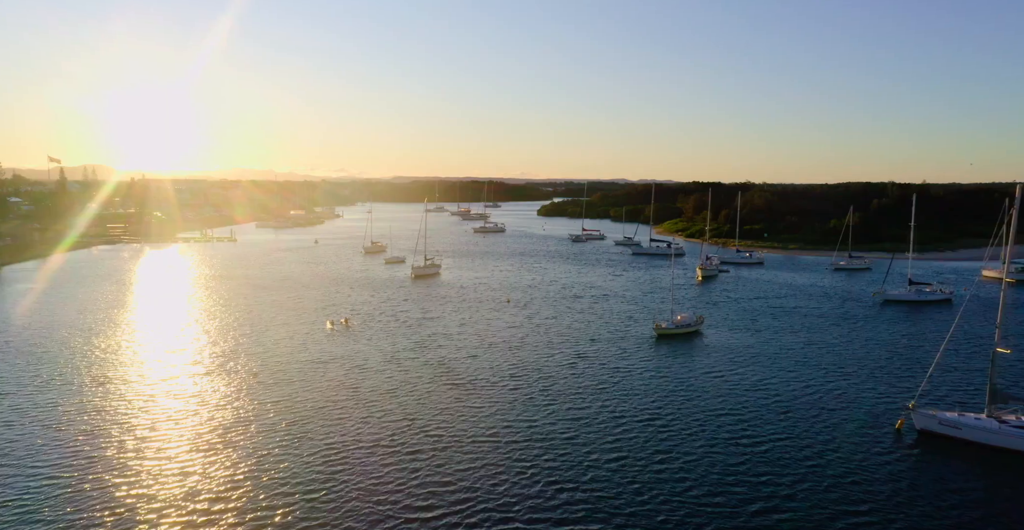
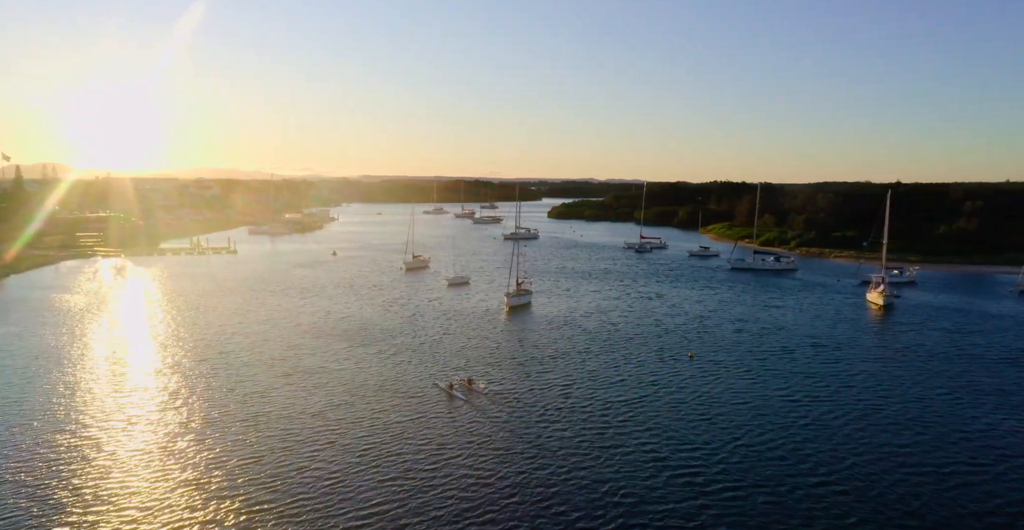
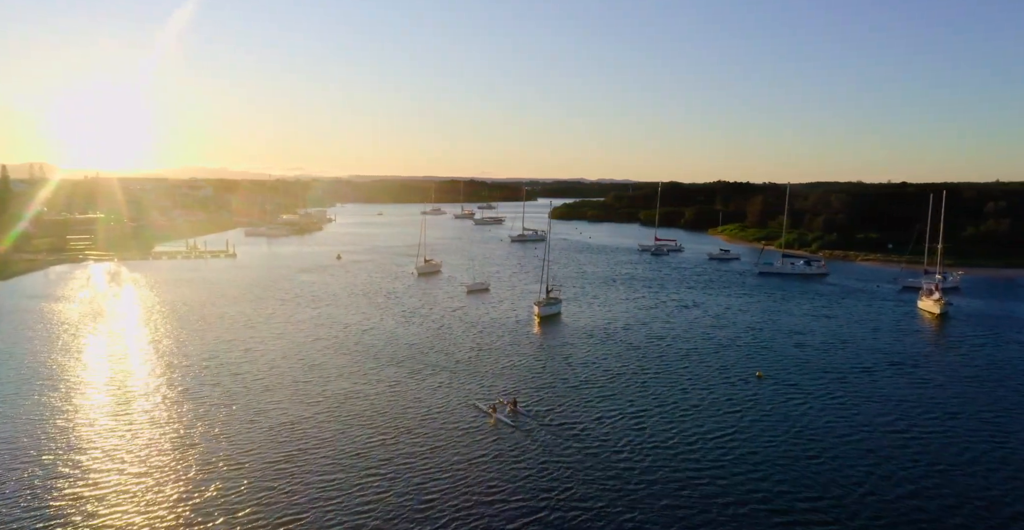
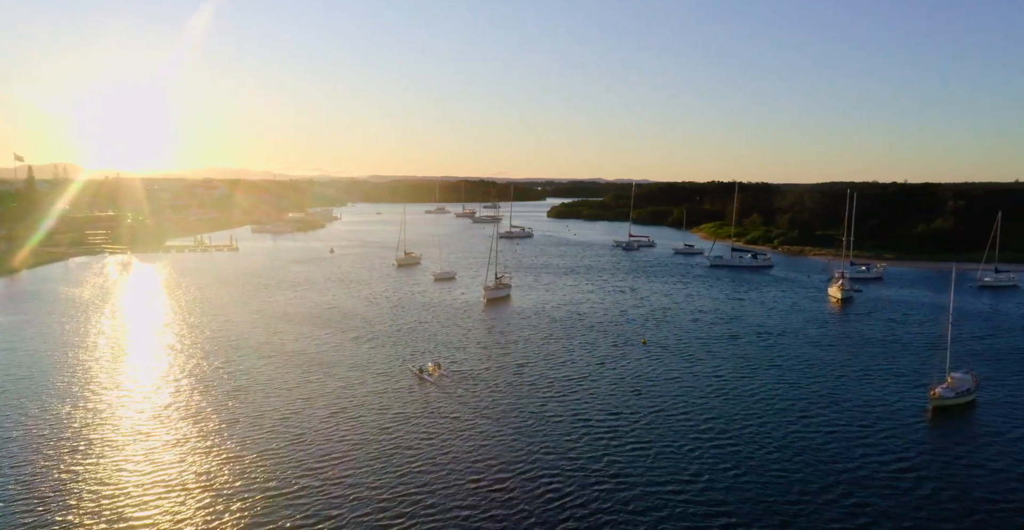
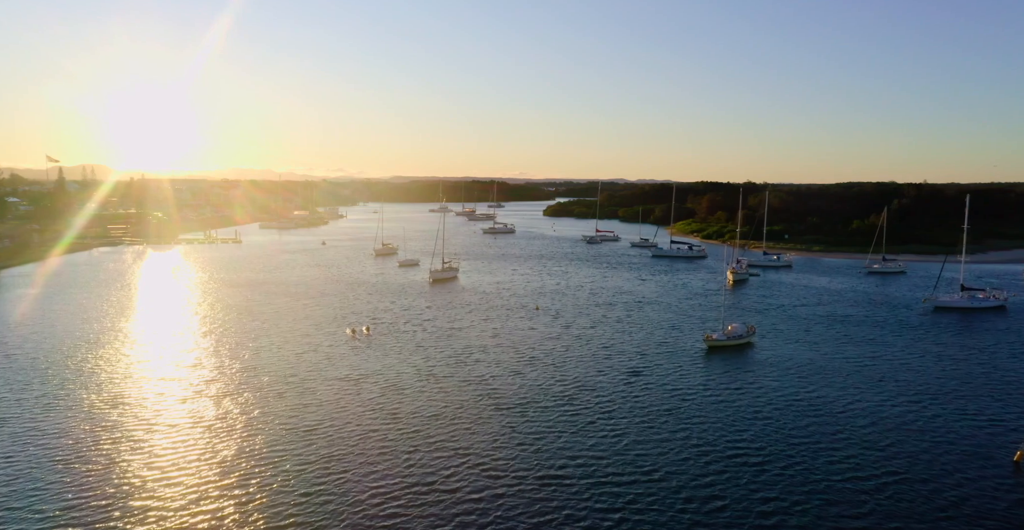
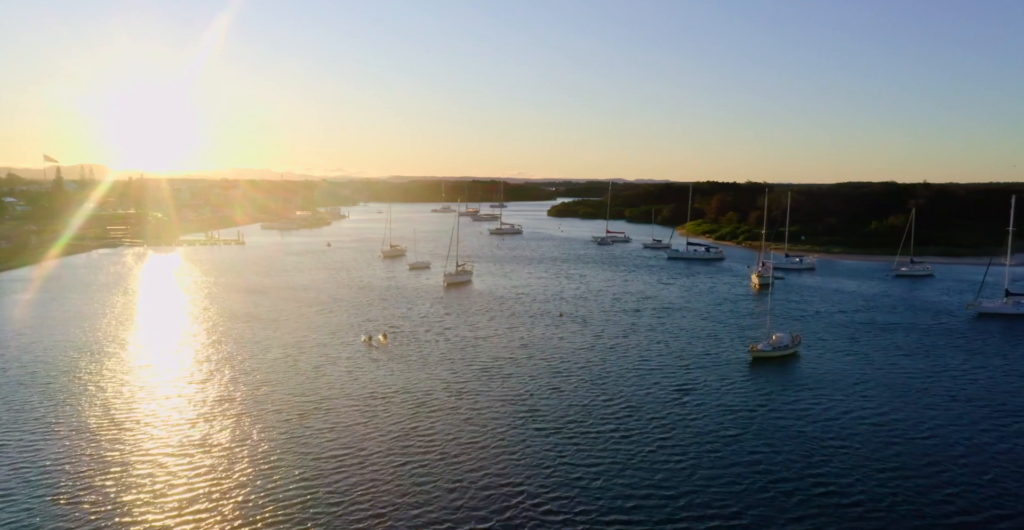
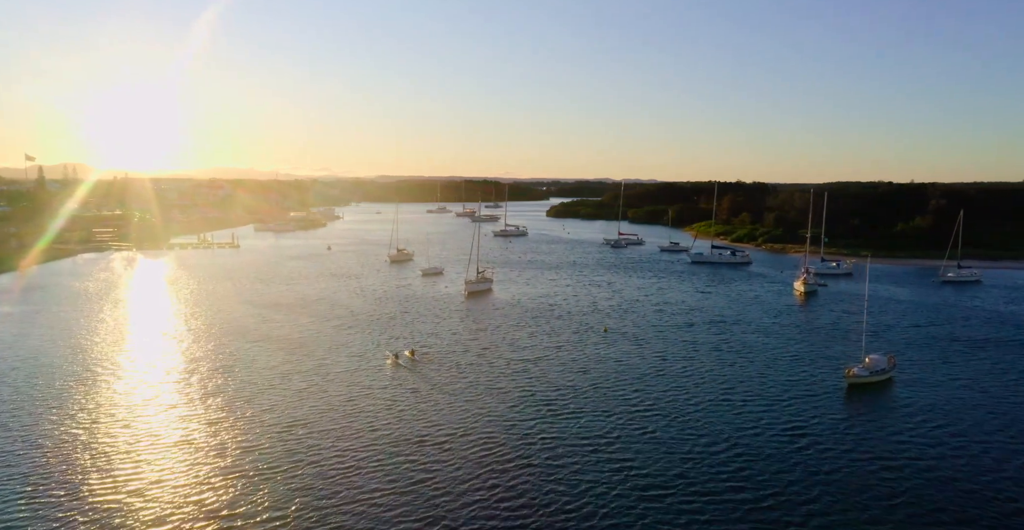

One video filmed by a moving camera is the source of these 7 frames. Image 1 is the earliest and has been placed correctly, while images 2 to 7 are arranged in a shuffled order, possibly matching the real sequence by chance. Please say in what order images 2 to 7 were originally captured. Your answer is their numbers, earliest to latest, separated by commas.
5, 6, 7, 4, 2, 3
